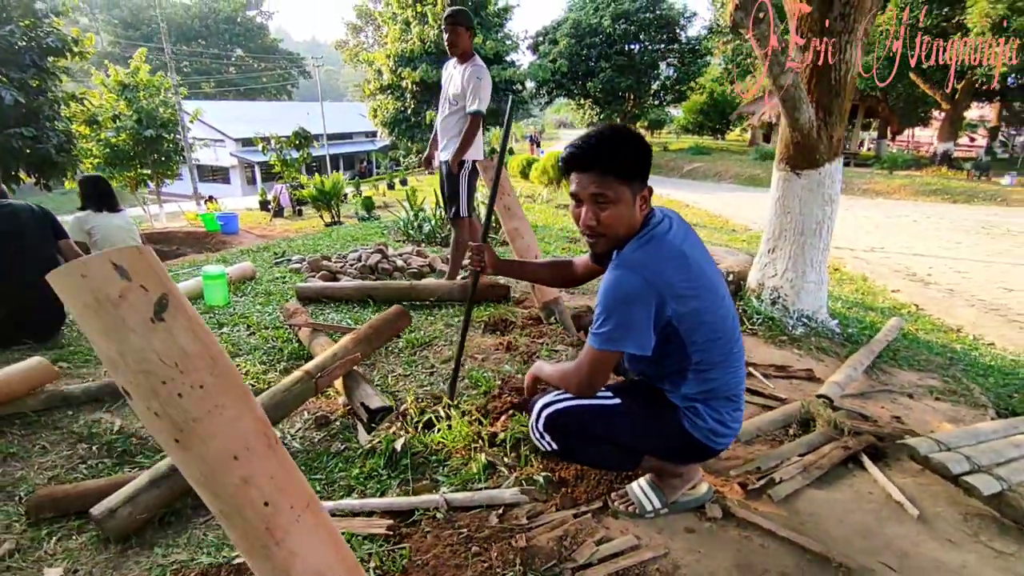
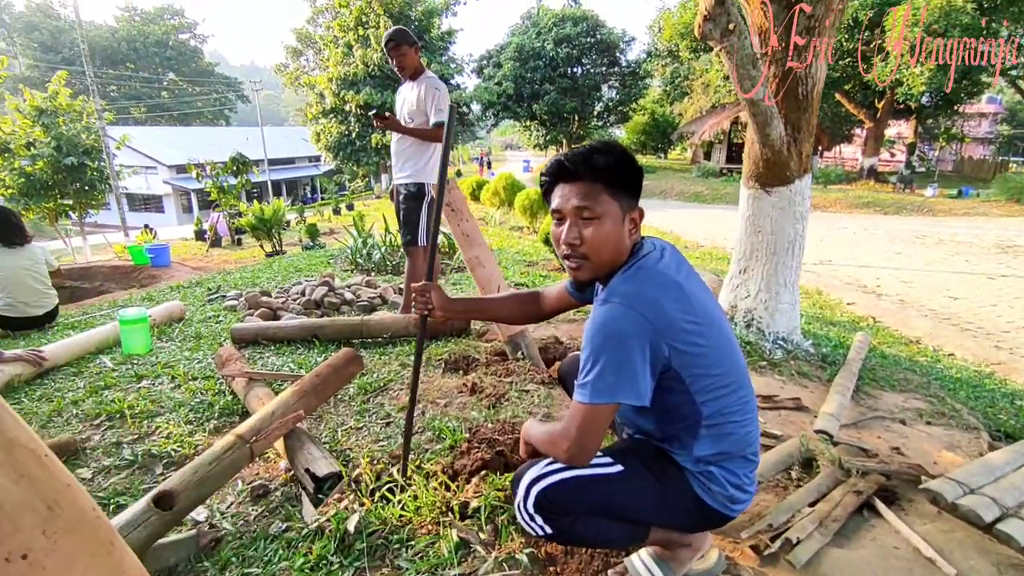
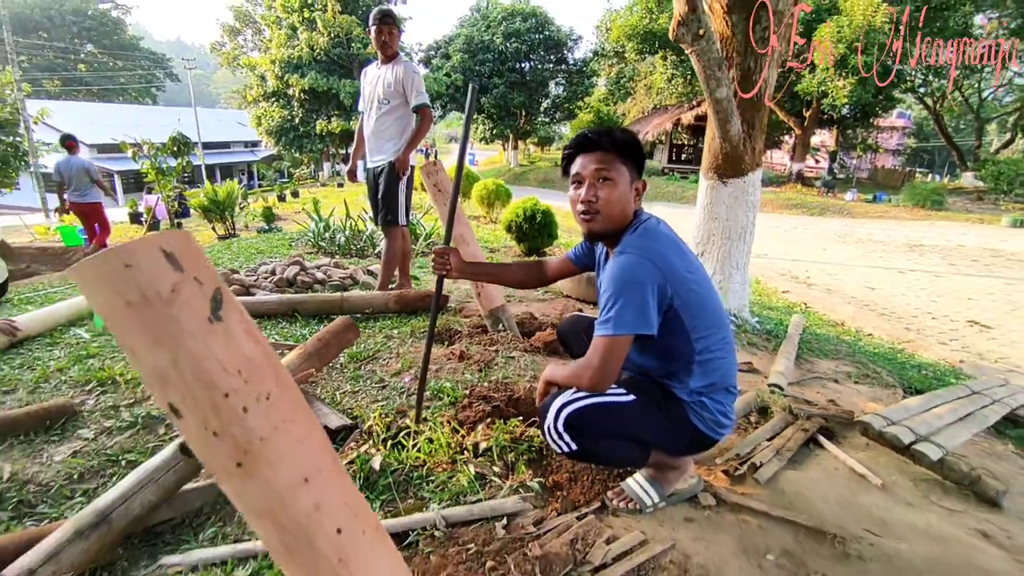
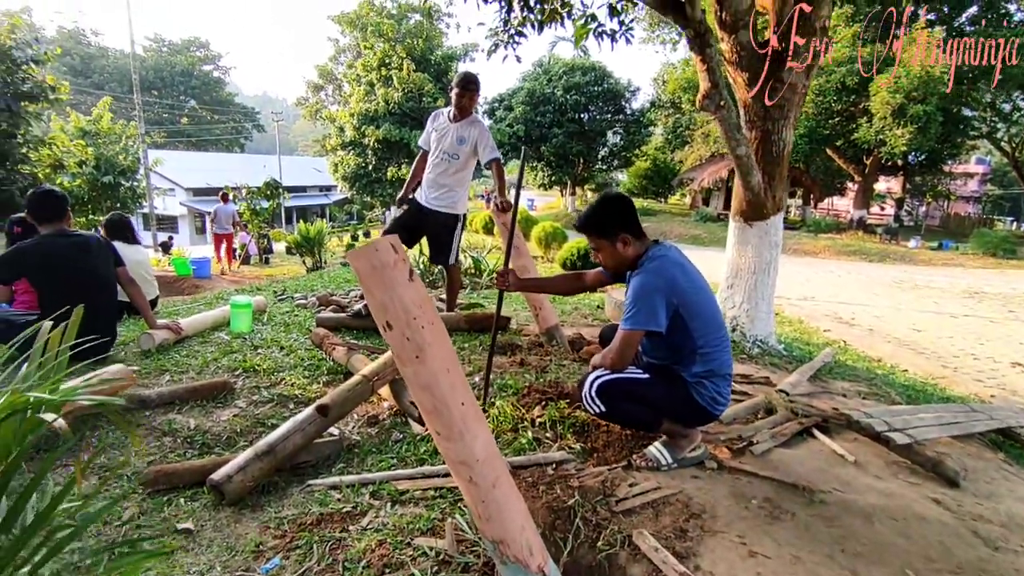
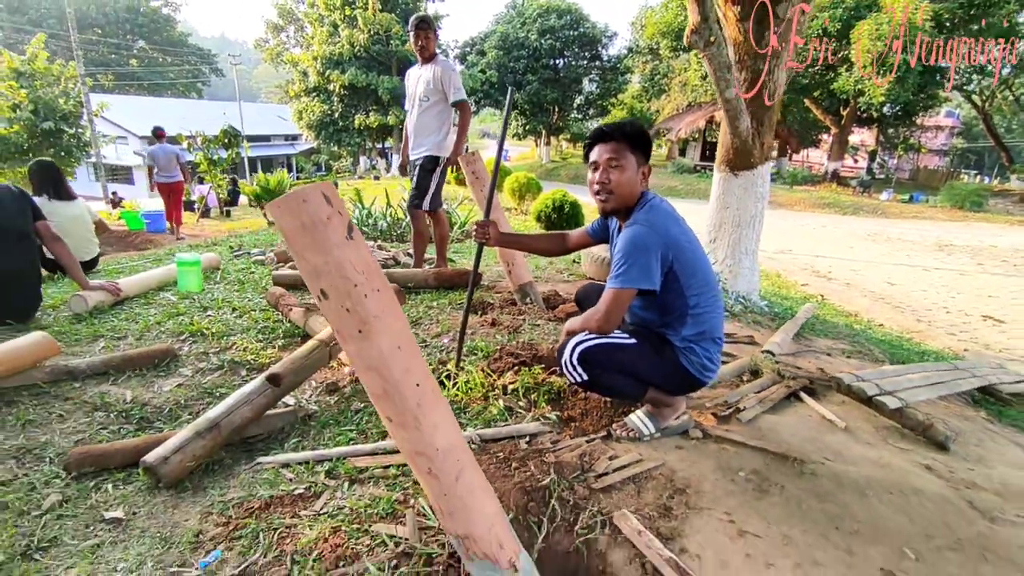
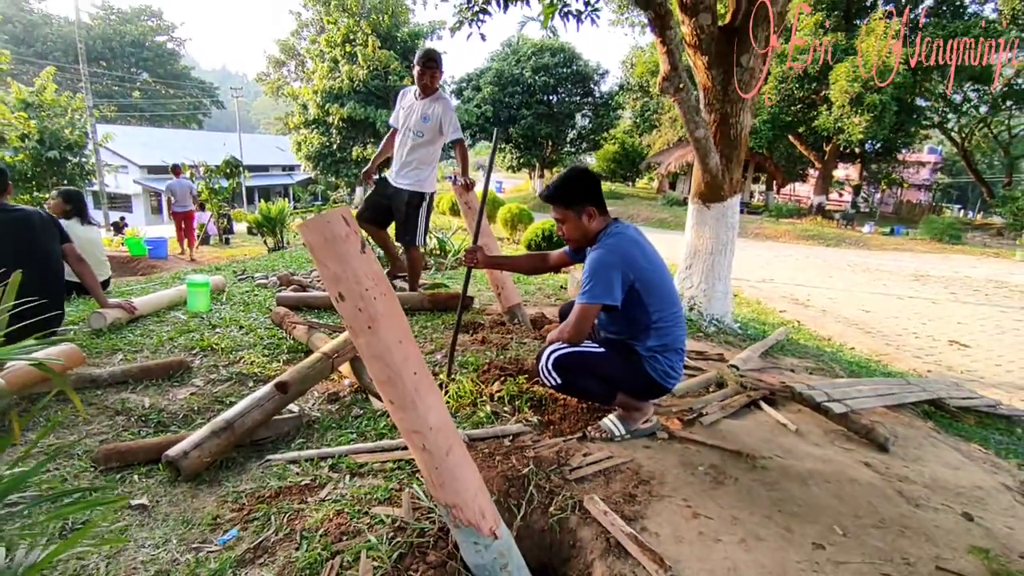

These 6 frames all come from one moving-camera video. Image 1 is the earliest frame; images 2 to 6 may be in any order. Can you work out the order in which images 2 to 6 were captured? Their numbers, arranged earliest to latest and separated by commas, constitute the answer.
2, 3, 5, 6, 4
